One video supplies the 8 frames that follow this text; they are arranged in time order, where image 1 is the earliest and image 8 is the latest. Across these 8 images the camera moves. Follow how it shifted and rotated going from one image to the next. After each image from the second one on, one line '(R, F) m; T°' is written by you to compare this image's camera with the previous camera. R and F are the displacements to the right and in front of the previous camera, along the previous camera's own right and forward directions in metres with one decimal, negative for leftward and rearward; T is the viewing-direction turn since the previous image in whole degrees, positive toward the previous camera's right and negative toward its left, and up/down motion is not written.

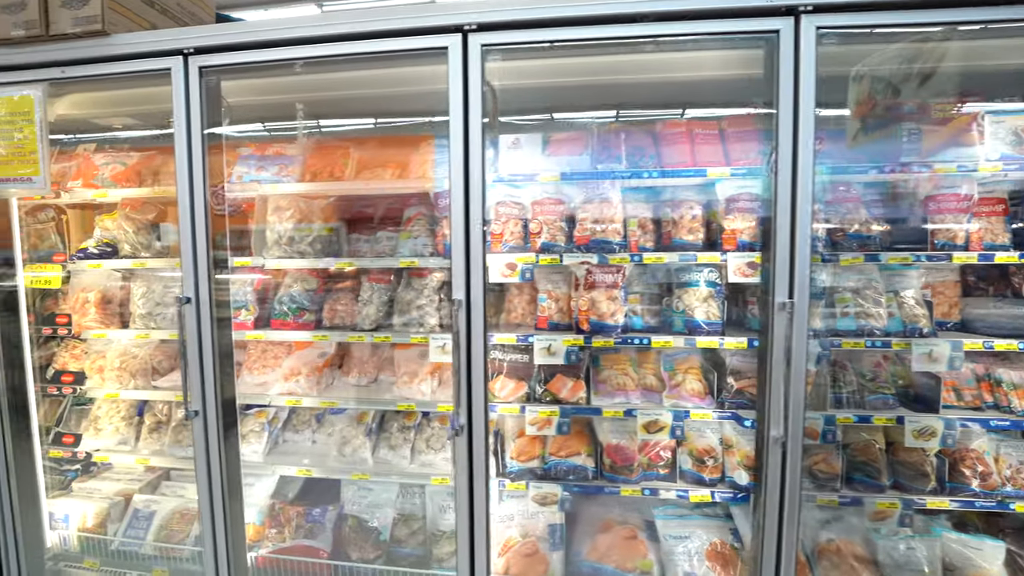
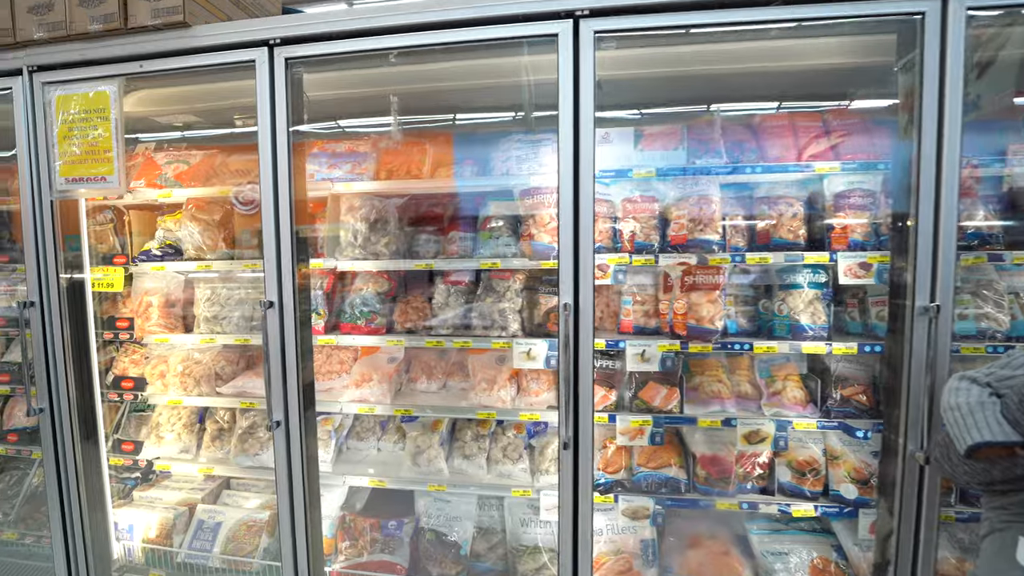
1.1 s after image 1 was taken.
(-0.3, +0.1) m; -1°
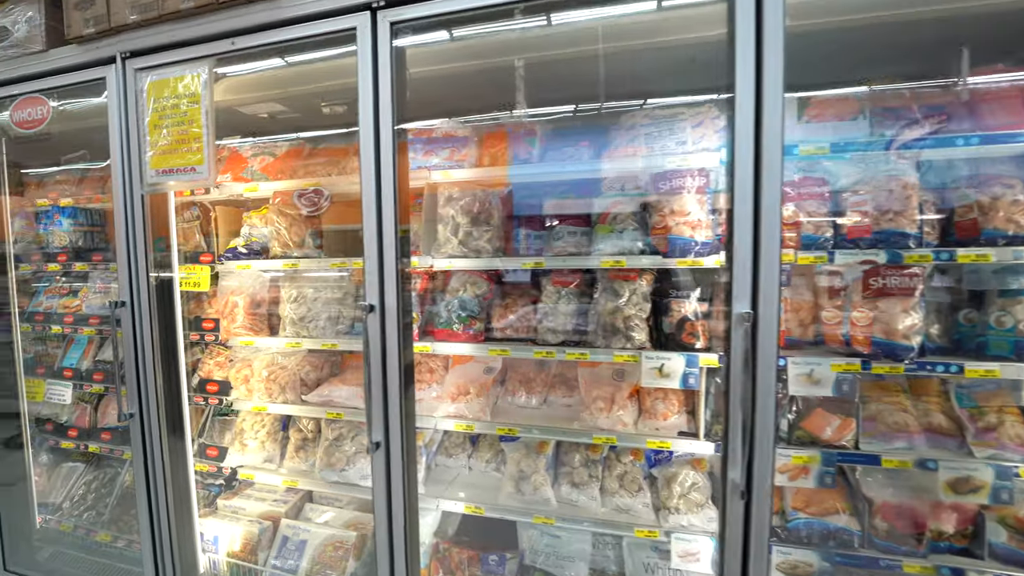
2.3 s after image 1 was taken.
(-0.2, +0.2) m; -6°
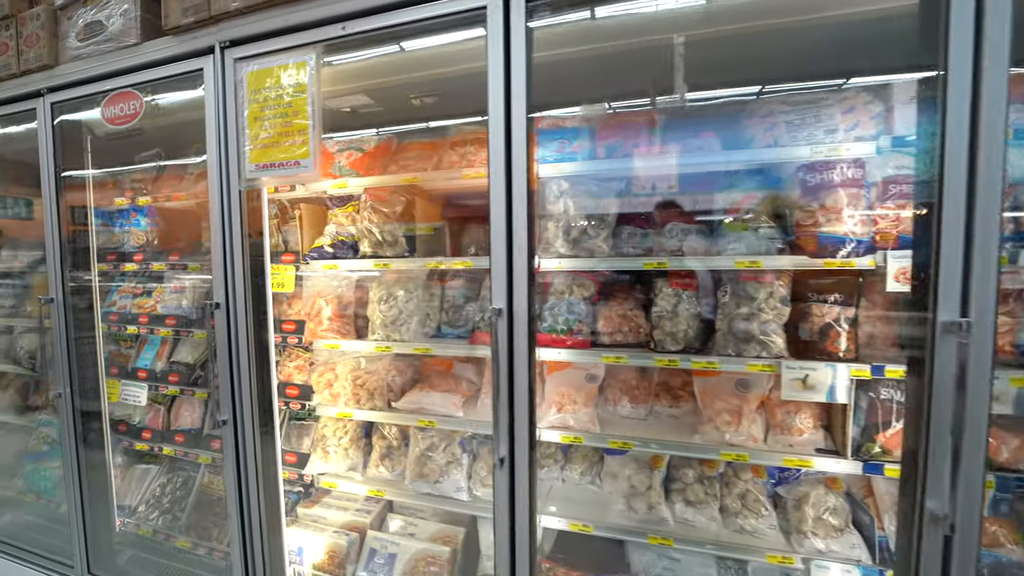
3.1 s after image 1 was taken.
(-0.3, +0.1) m; -2°
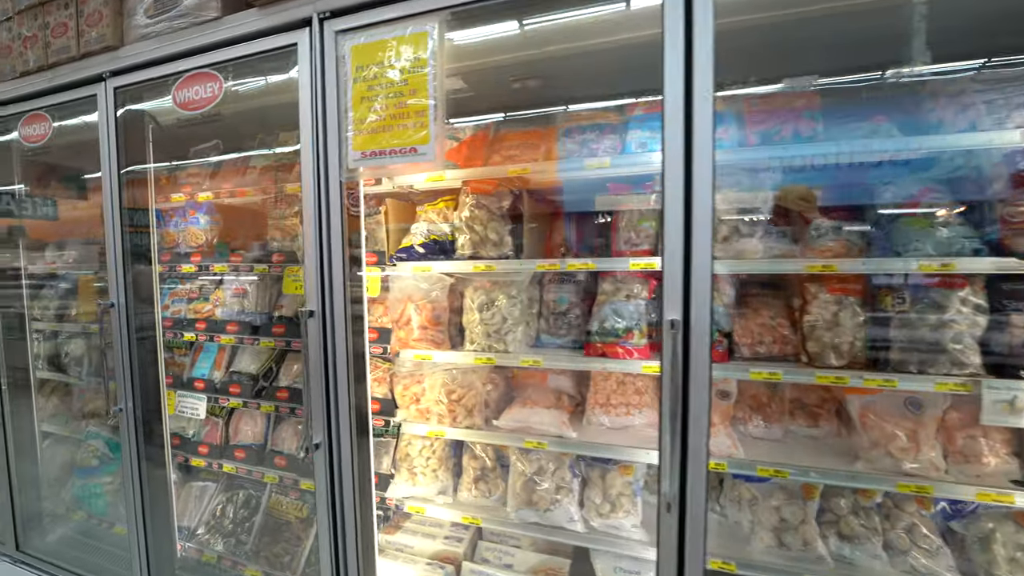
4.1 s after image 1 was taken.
(-0.3, +0.2) m; 0°
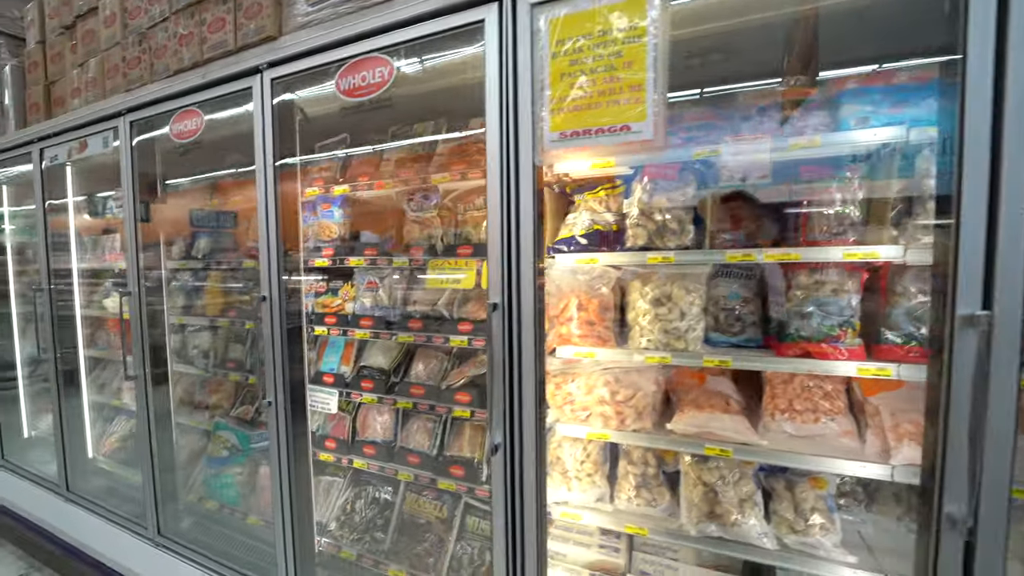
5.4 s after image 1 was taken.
(-0.4, +0.1) m; -4°
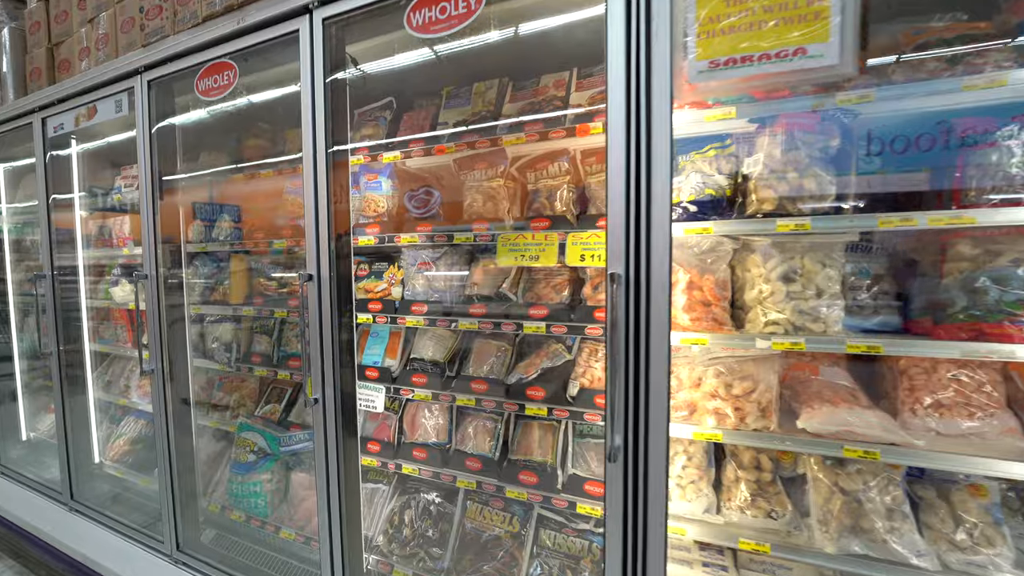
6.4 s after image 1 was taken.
(-0.3, +0.2) m; +1°
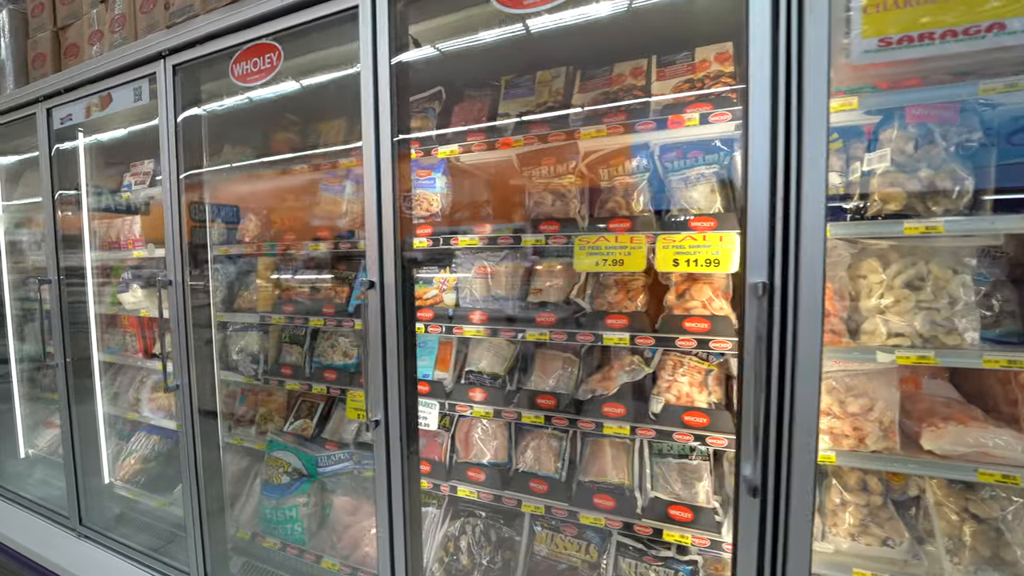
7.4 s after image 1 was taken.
(-0.2, +0.1) m; +1°
